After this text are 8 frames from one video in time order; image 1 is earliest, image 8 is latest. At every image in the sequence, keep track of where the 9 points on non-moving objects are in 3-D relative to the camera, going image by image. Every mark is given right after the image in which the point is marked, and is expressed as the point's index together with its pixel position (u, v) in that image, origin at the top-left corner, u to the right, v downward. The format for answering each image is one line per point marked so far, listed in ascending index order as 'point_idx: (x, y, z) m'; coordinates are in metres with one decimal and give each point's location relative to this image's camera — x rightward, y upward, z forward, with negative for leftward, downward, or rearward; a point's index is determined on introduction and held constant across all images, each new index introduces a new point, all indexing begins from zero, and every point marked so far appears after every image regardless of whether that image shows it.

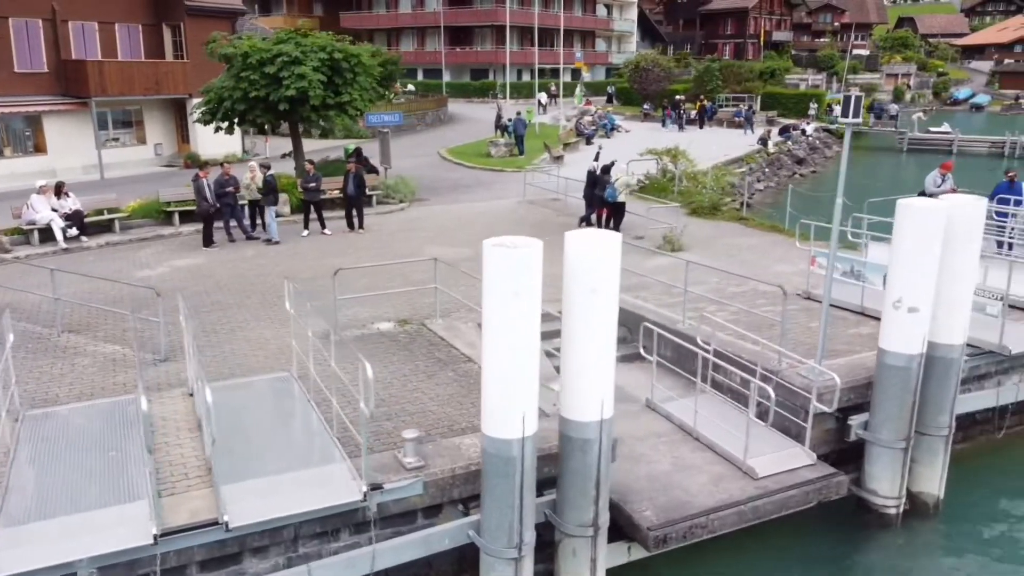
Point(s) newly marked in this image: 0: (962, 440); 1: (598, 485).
0: (+5.1, -1.8, +12.0) m
1: (+0.6, -1.5, +7.7) m
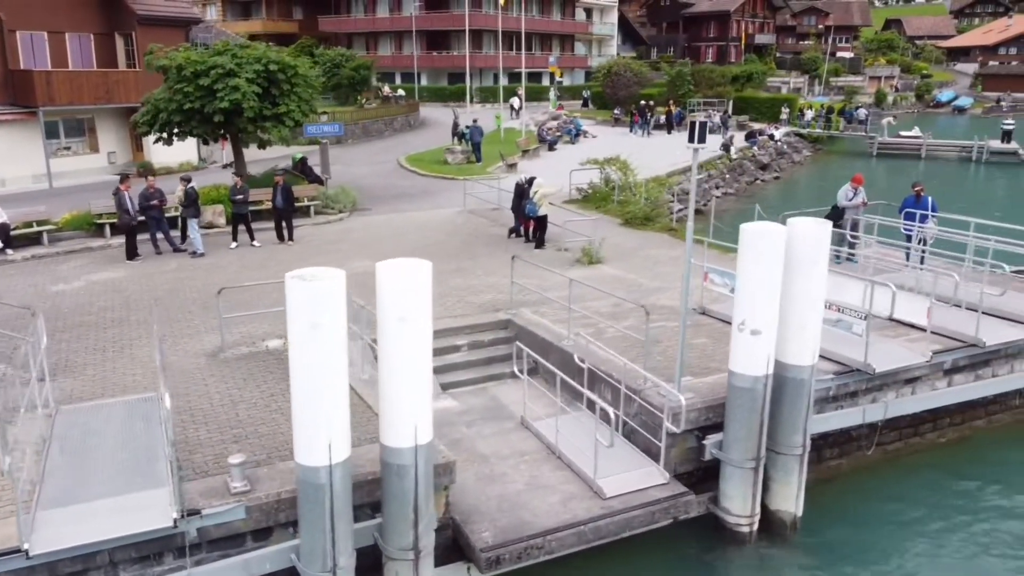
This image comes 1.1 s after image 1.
0: (+3.8, -2.0, +12.2) m
1: (-0.7, -1.7, +7.8) m
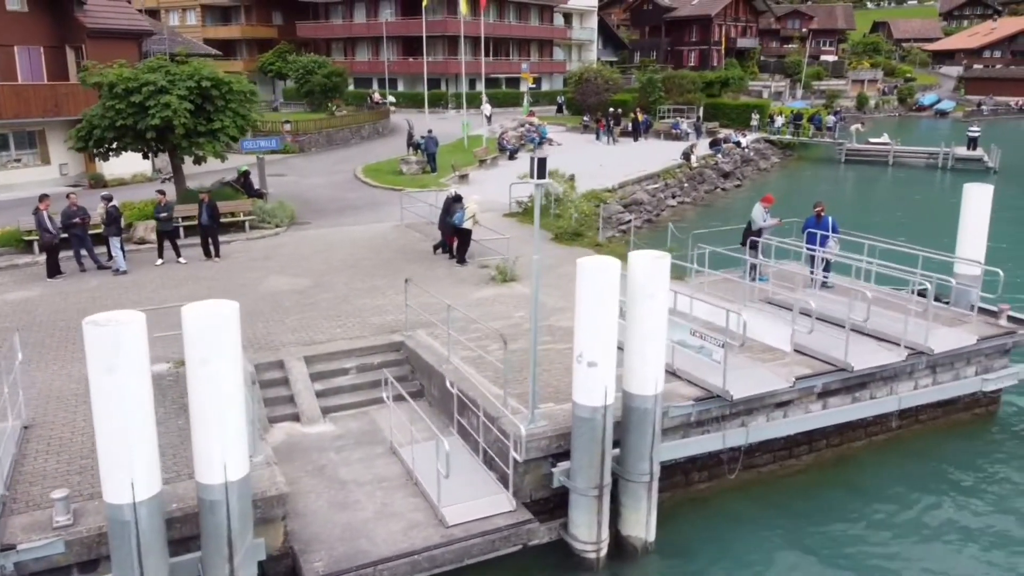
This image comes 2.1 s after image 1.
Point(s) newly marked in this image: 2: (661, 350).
0: (+2.3, -2.3, +12.4) m
1: (-2.2, -2.0, +8.0) m
2: (+1.4, -0.6, +10.0) m
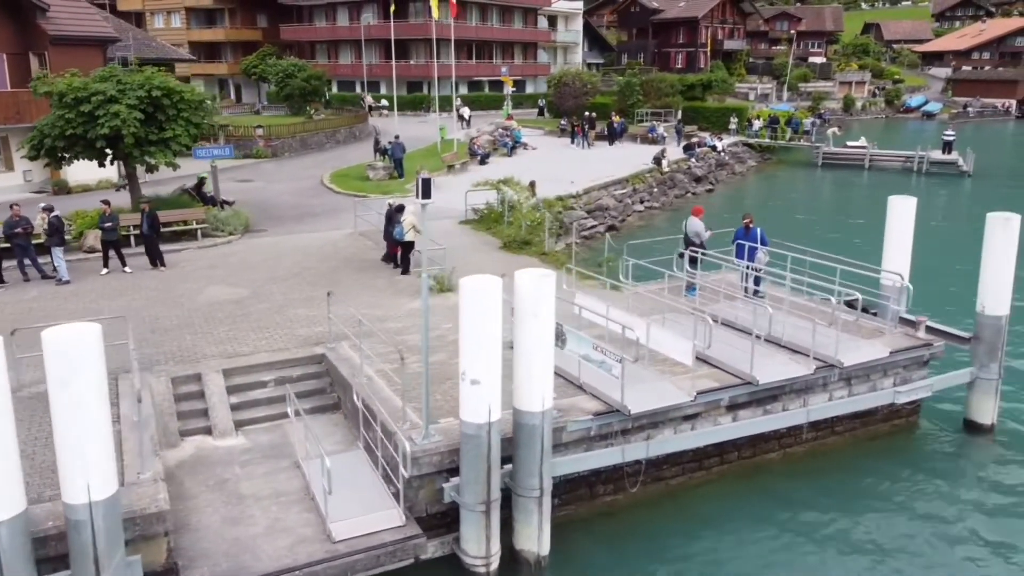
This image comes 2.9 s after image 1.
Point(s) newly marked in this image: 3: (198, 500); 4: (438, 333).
0: (+1.2, -2.4, +12.5) m
1: (-3.3, -2.1, +8.1) m
2: (+0.3, -0.8, +10.2) m
3: (-3.3, -2.2, +10.8) m
4: (-1.1, -0.7, +15.2) m
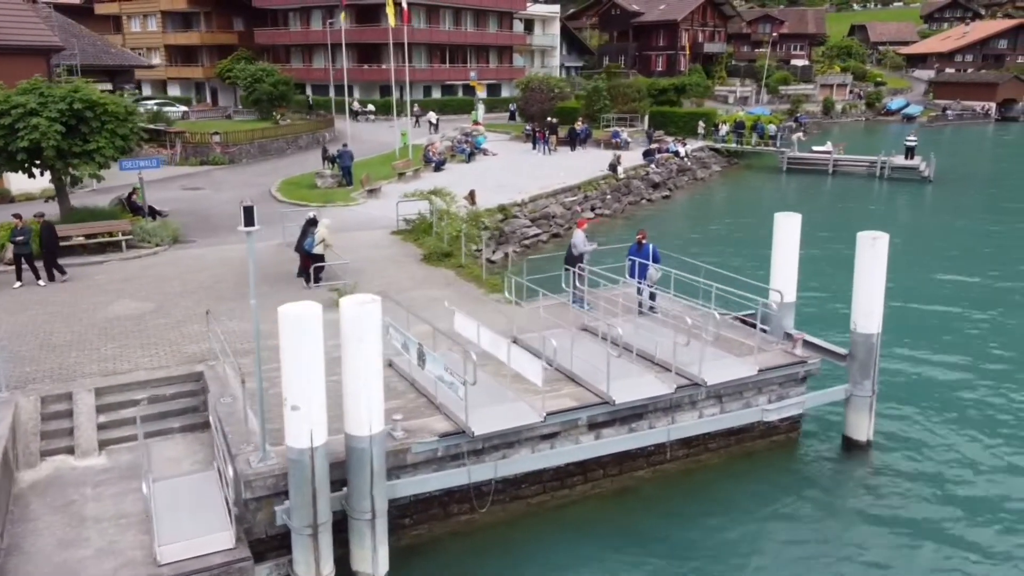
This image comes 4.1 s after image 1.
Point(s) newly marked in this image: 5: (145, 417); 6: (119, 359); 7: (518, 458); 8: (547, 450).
0: (-0.5, -2.7, +12.6) m
1: (-5.0, -2.4, +8.3) m
2: (-1.4, -1.0, +10.3) m
3: (-5.0, -2.5, +10.9) m
4: (-2.8, -0.9, +15.3) m
5: (-4.8, -1.7, +13.5) m
6: (-5.7, -1.0, +15.1) m
7: (+0.1, -2.0, +12.4) m
8: (+0.4, -2.0, +12.6) m
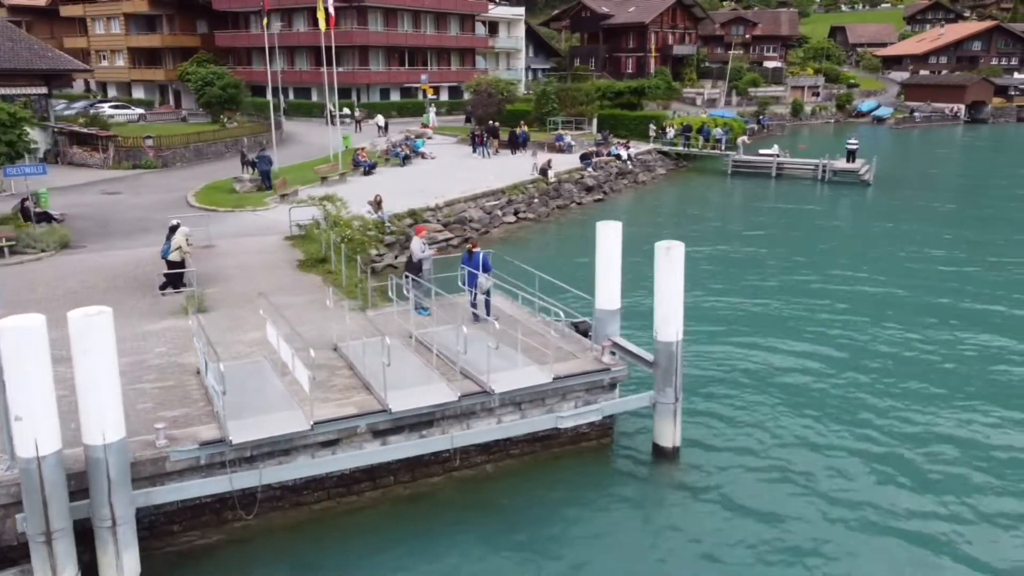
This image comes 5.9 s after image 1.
0: (-3.2, -2.8, +12.8) m
1: (-7.7, -2.5, +8.5) m
2: (-4.1, -1.2, +10.5) m
3: (-7.7, -2.6, +11.1) m
4: (-5.6, -1.0, +15.5) m
5: (-7.5, -1.8, +13.7) m
6: (-8.5, -1.2, +15.3) m
7: (-2.7, -2.1, +12.6) m
8: (-2.3, -2.1, +12.8) m
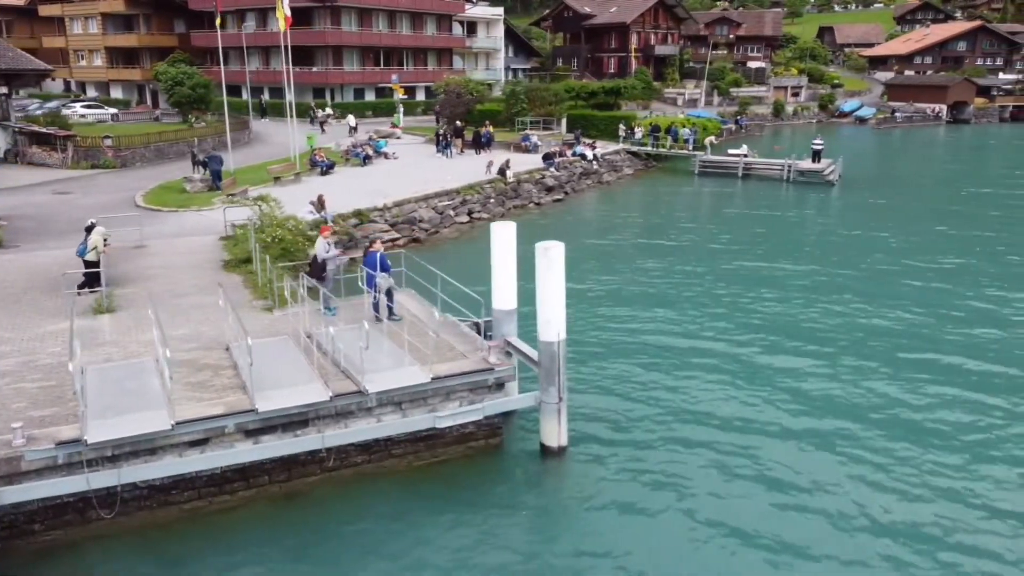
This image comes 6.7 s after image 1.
0: (-4.9, -2.8, +12.9) m
1: (-9.3, -2.5, +8.5) m
2: (-5.7, -1.2, +10.6) m
3: (-9.4, -2.6, +11.2) m
4: (-7.2, -1.0, +15.6) m
5: (-9.2, -1.8, +13.7) m
6: (-10.1, -1.2, +15.4) m
7: (-4.3, -2.1, +12.6) m
8: (-4.0, -2.1, +12.9) m
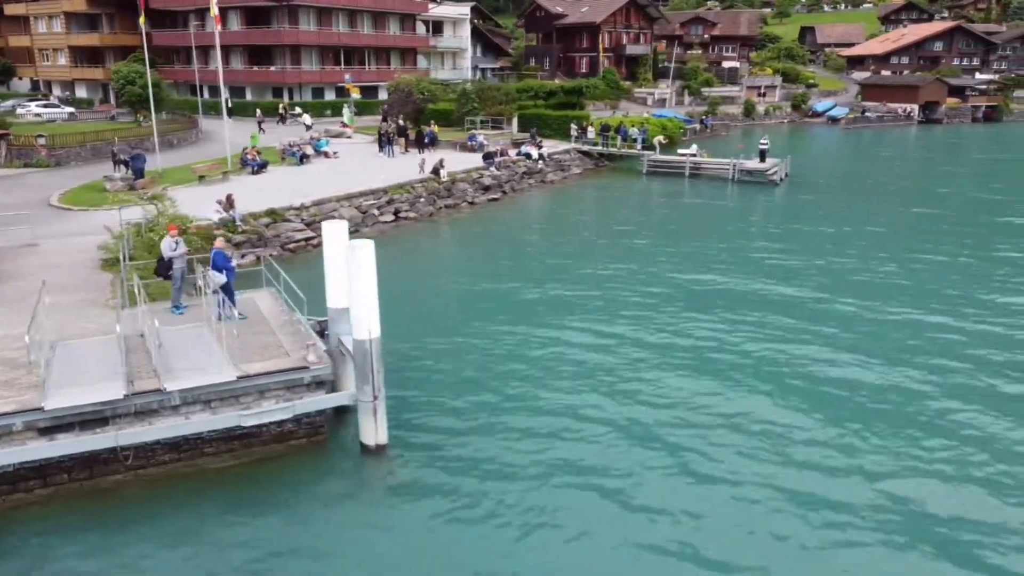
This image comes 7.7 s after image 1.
0: (-7.6, -2.8, +12.9) m
1: (-12.0, -2.5, +8.5) m
2: (-8.4, -1.1, +10.6) m
3: (-12.0, -2.6, +11.2) m
4: (-9.9, -1.0, +15.6) m
5: (-11.8, -1.8, +13.8) m
6: (-12.8, -1.1, +15.4) m
7: (-7.0, -2.1, +12.7) m
8: (-6.6, -2.1, +12.9) m
